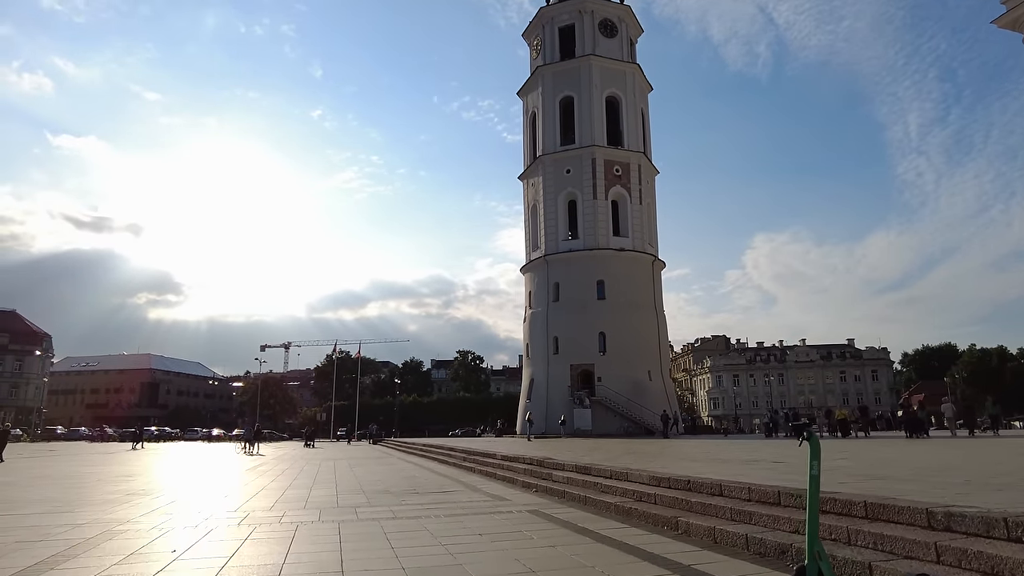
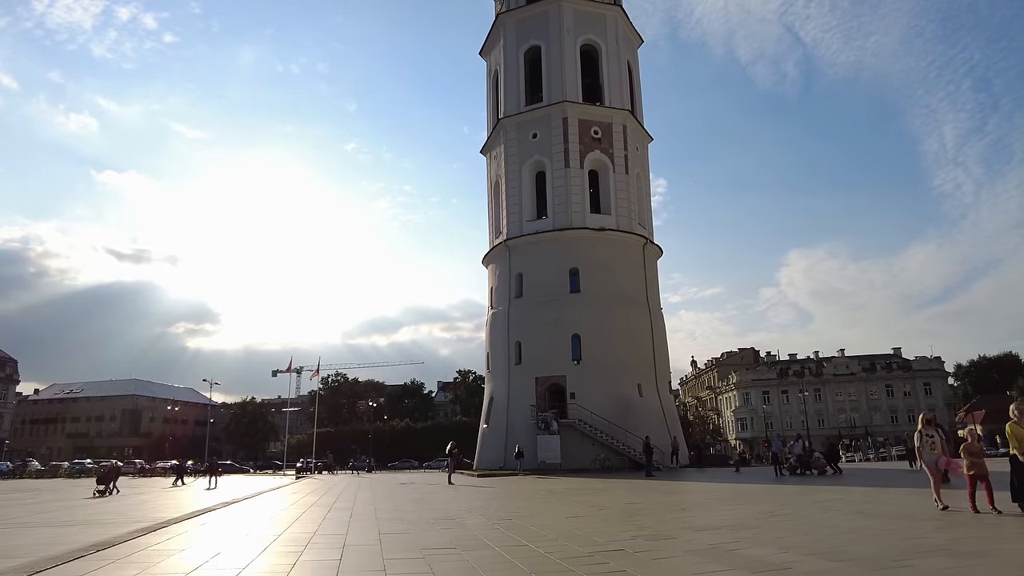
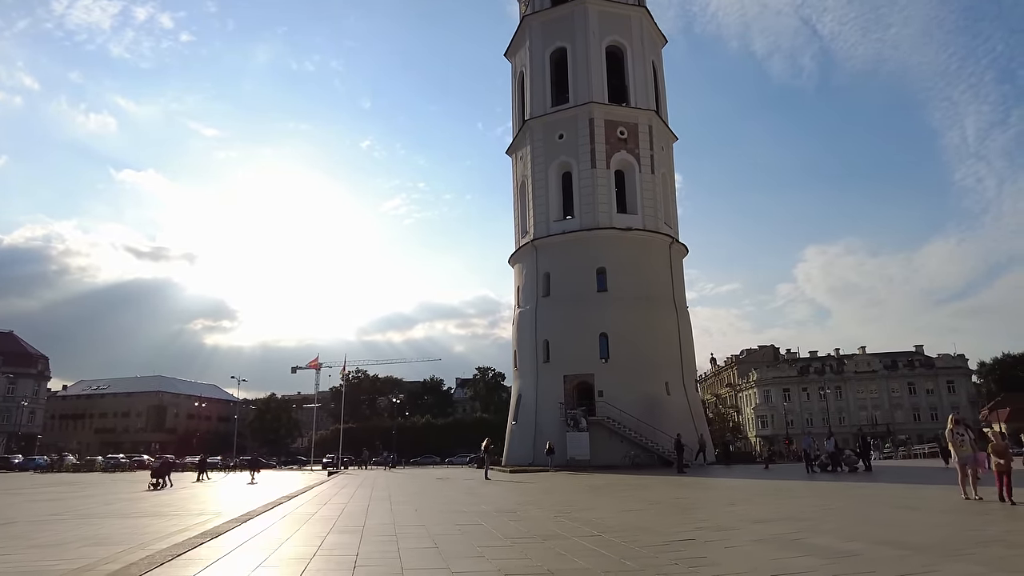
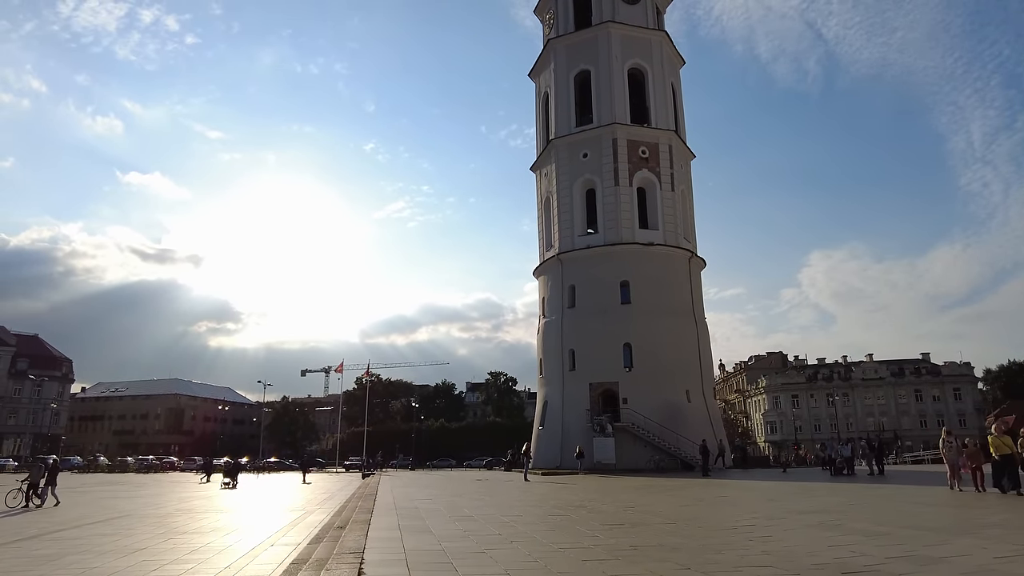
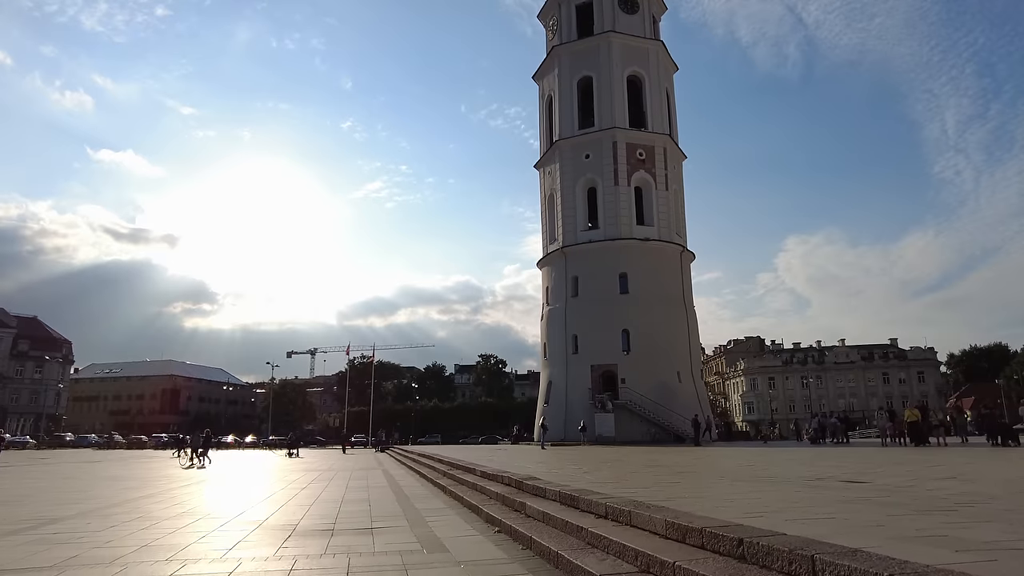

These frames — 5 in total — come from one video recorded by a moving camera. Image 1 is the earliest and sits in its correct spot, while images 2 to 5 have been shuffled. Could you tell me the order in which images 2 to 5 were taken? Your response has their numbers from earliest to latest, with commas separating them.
5, 4, 3, 2
